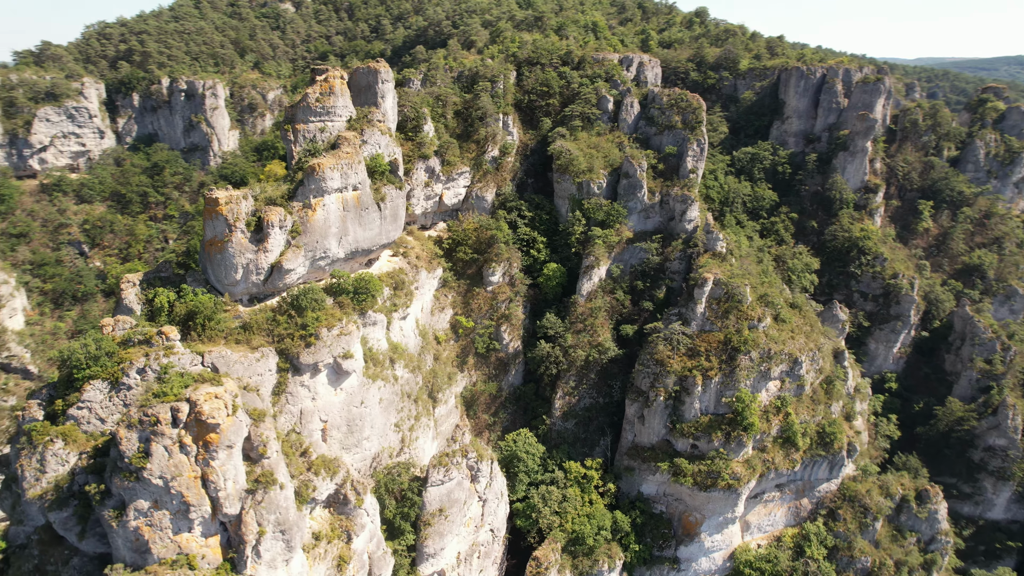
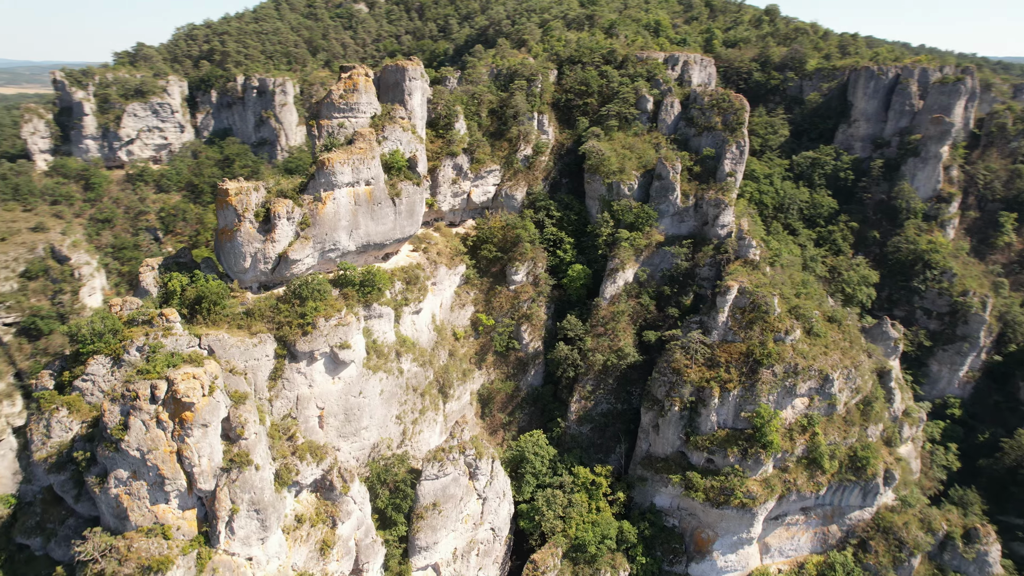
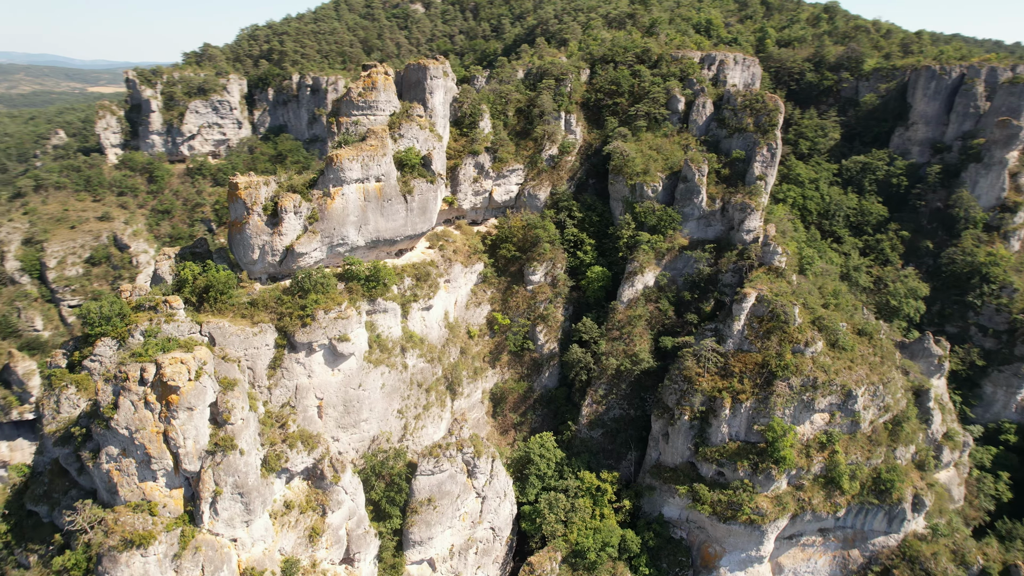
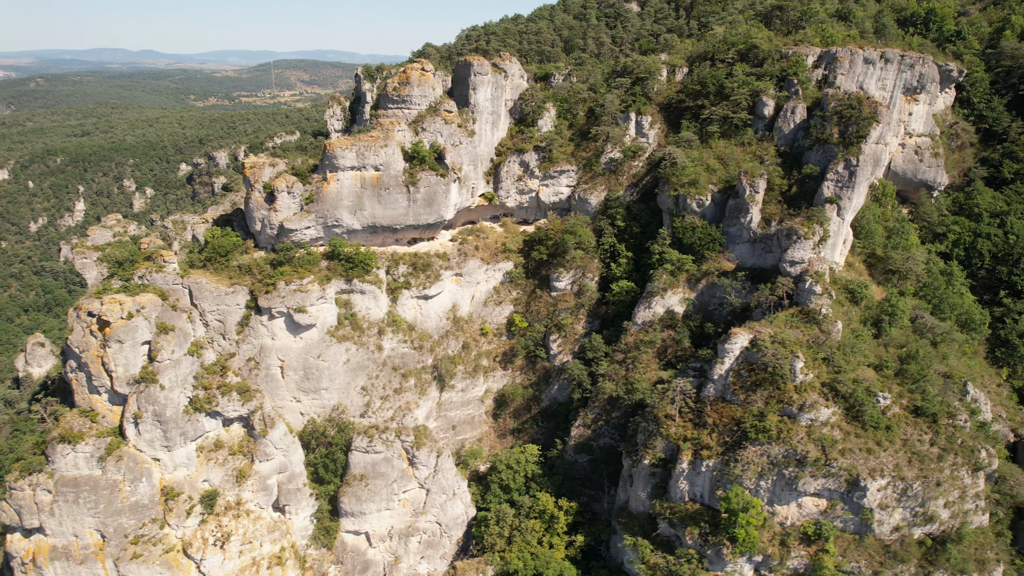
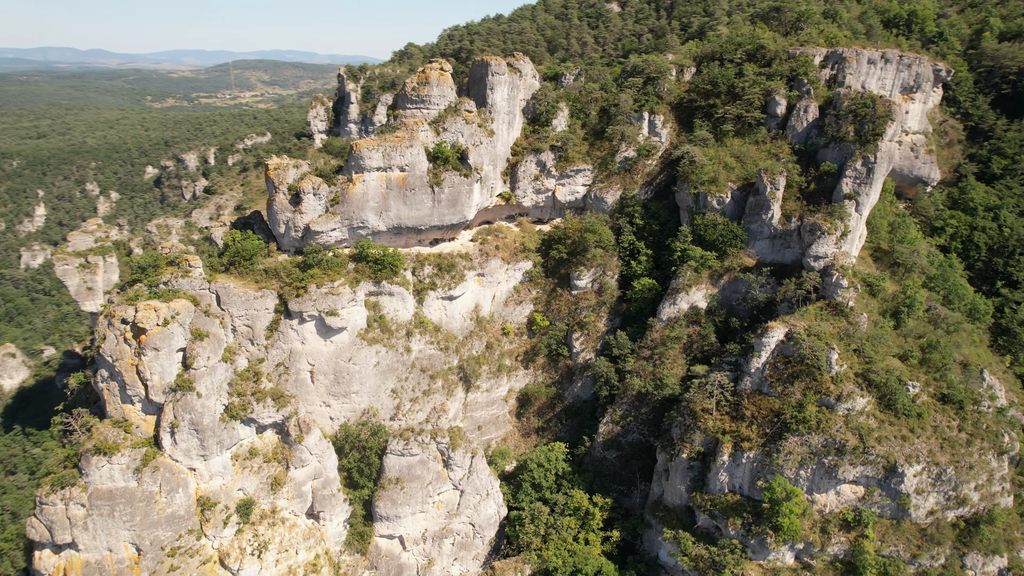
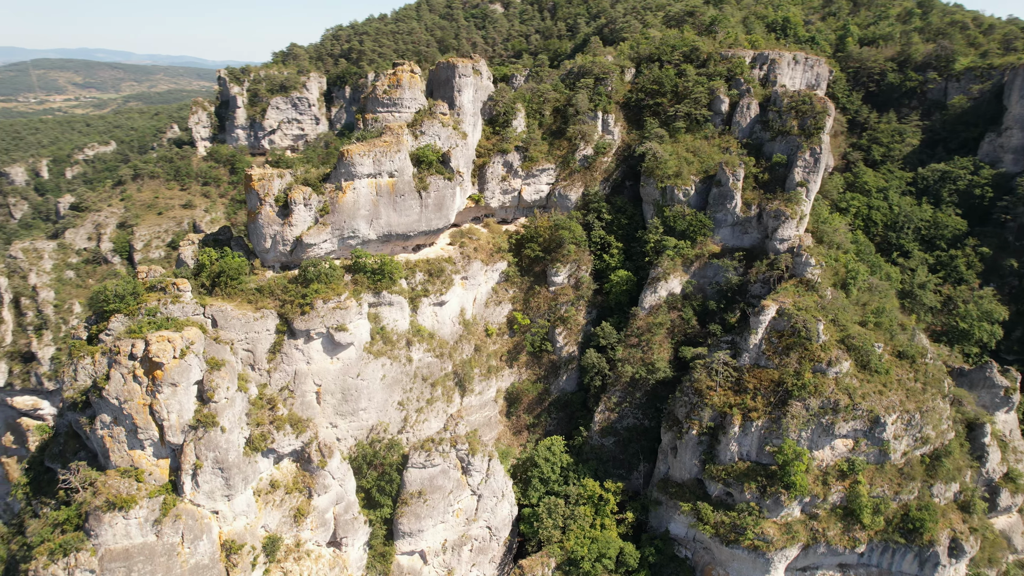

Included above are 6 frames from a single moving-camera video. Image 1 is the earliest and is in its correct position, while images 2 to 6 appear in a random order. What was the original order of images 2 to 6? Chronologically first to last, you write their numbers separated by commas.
2, 3, 6, 5, 4
